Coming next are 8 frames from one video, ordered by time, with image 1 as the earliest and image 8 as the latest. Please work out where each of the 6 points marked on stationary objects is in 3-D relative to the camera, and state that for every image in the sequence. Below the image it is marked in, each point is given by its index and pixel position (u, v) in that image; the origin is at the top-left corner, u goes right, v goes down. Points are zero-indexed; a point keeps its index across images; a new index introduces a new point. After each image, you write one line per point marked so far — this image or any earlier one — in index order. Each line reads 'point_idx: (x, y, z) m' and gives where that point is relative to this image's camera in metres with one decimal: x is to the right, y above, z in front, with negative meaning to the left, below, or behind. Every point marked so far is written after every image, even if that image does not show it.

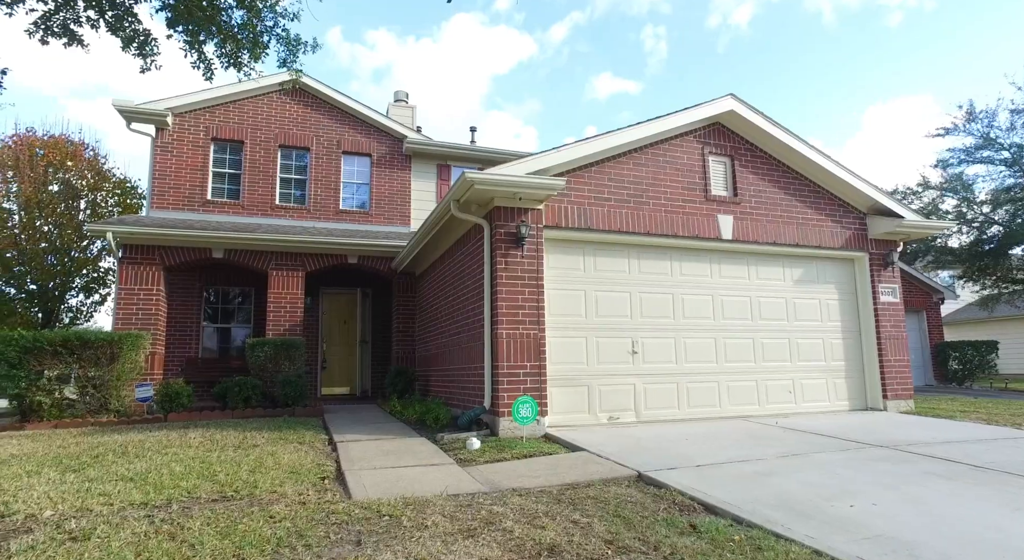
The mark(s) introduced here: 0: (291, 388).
0: (-3.7, -1.8, +9.2) m
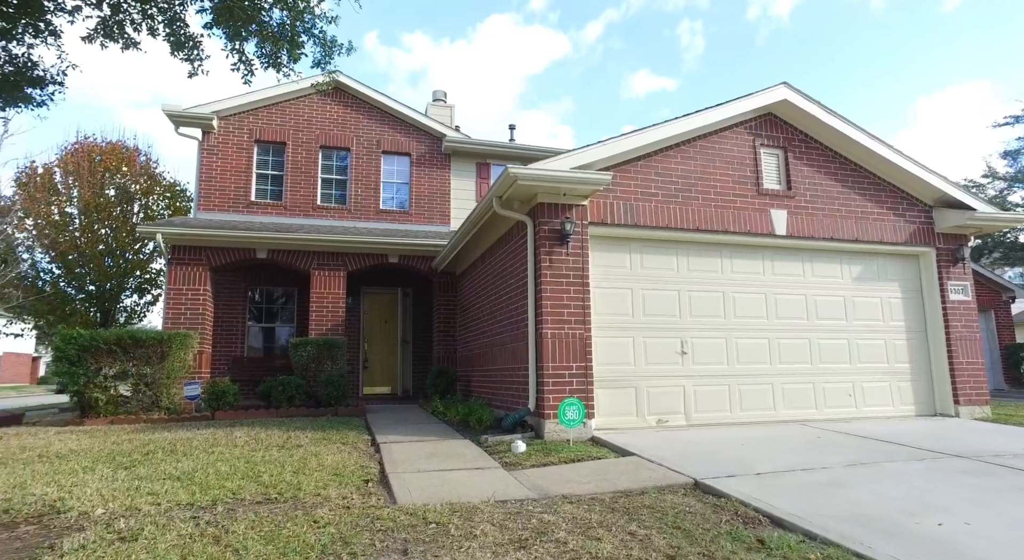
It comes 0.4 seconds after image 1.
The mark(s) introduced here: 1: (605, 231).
0: (-3.0, -1.8, +9.2) m
1: (+1.2, +0.6, +7.0) m
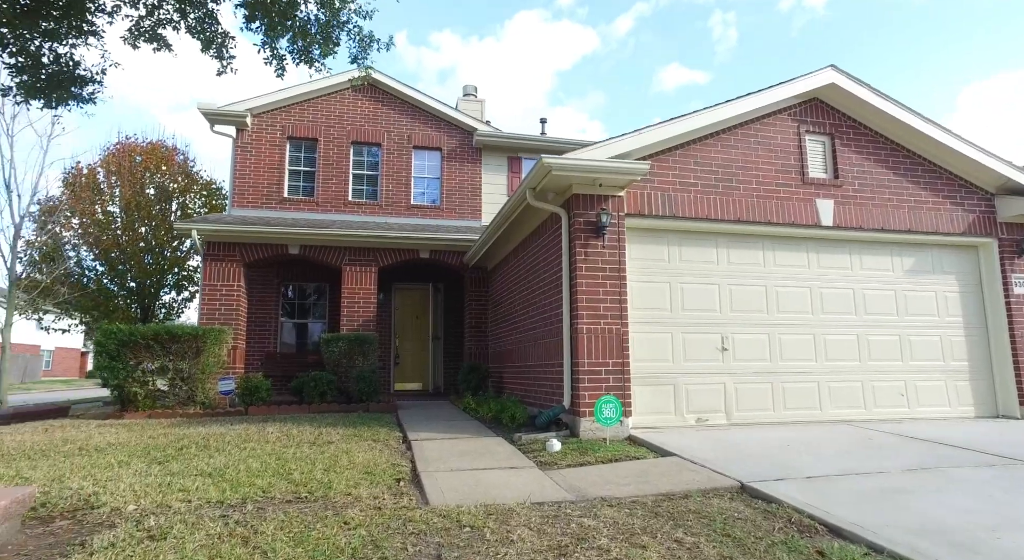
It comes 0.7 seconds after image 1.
0: (-2.4, -1.7, +9.1) m
1: (+1.6, +0.7, +6.7) m
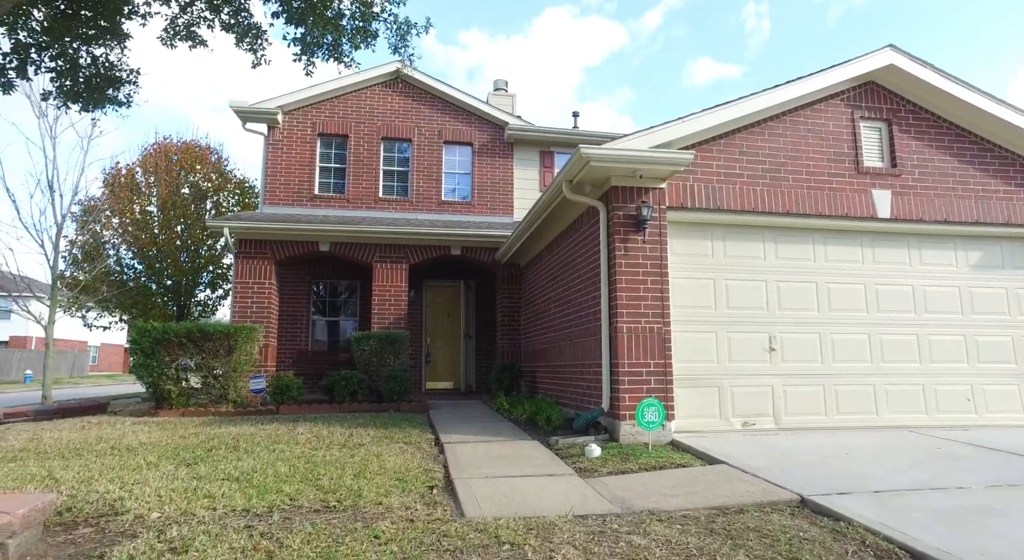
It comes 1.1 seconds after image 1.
0: (-1.9, -1.7, +9.0) m
1: (+2.0, +0.7, +6.4) m
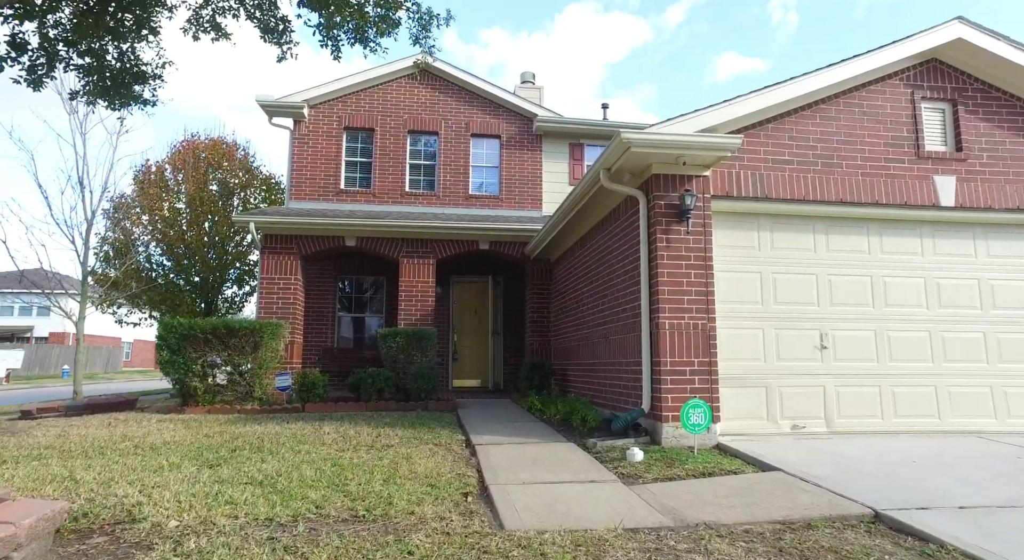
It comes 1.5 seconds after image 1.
0: (-1.4, -1.6, +8.8) m
1: (+2.4, +0.8, +6.0) m
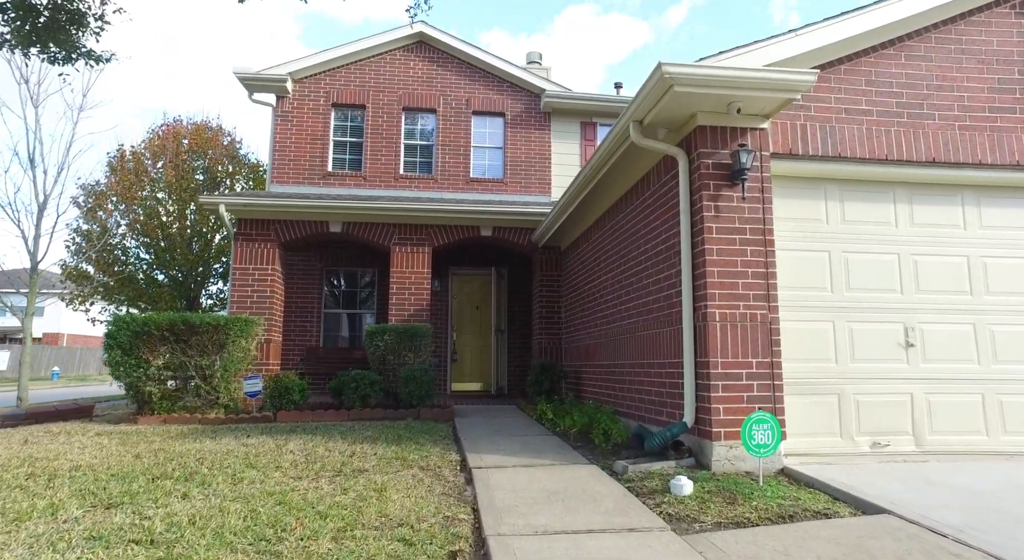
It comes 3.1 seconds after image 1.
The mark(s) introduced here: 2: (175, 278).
0: (-1.3, -1.4, +7.6) m
1: (+2.4, +1.0, +4.7) m
2: (-8.6, +0.1, +14.1) m
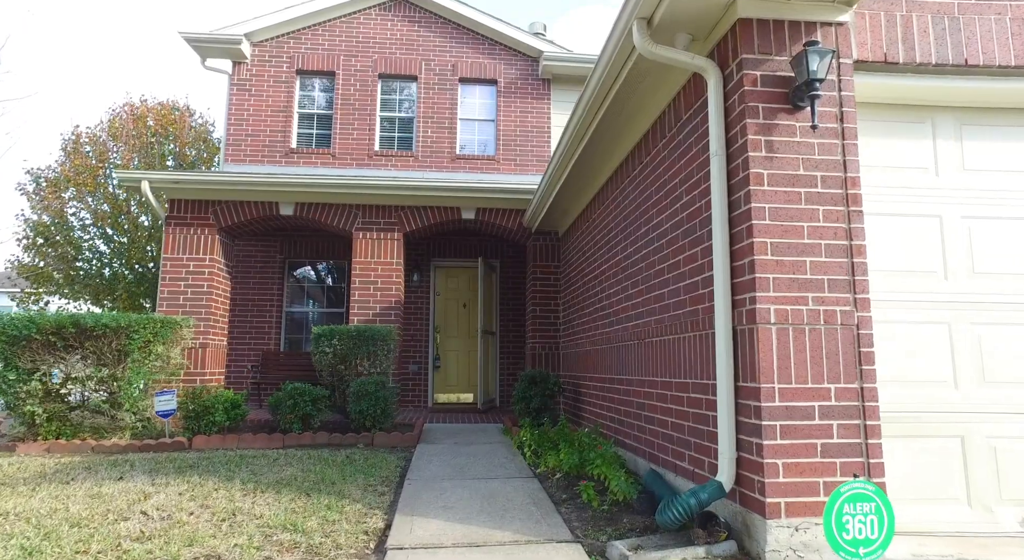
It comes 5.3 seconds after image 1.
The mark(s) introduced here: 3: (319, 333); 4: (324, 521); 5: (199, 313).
0: (-1.5, -1.3, +6.0) m
1: (+2.1, +1.1, +3.1) m
2: (-8.6, +0.1, +12.8) m
3: (-2.2, -0.6, +6.4) m
4: (-1.1, -1.4, +3.3) m
5: (-4.0, -0.4, +7.2) m
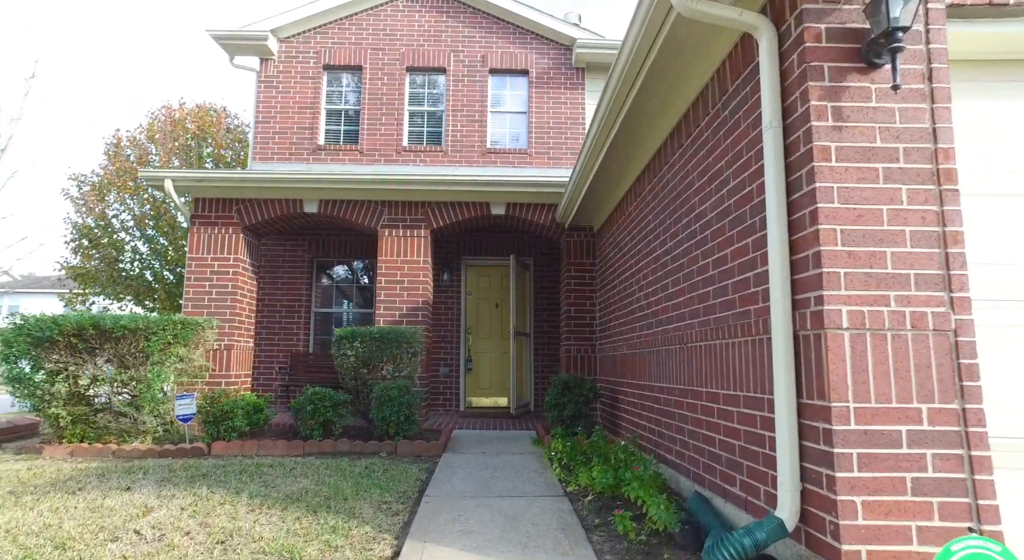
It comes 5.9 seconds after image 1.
0: (-1.2, -1.3, +5.7) m
1: (+2.2, +1.1, +2.5) m
2: (-7.8, +0.1, +13.0) m
3: (-1.9, -0.6, +6.1) m
4: (-1.0, -1.4, +3.0) m
5: (-3.6, -0.4, +7.0) m
